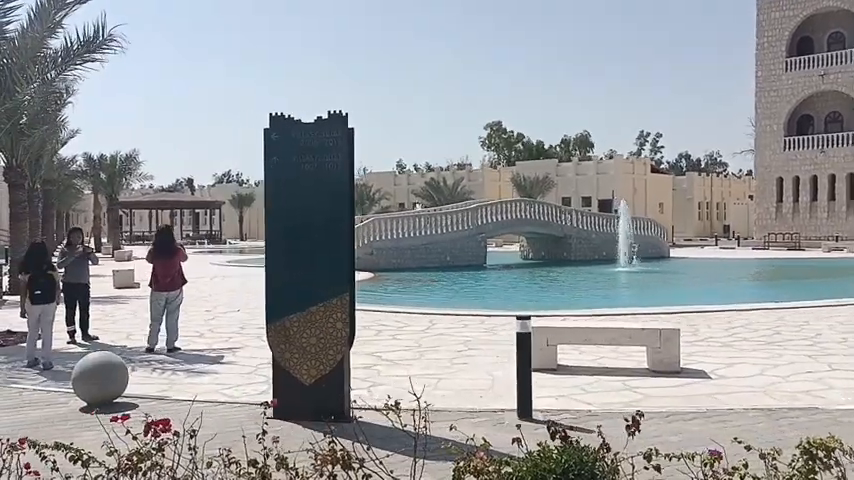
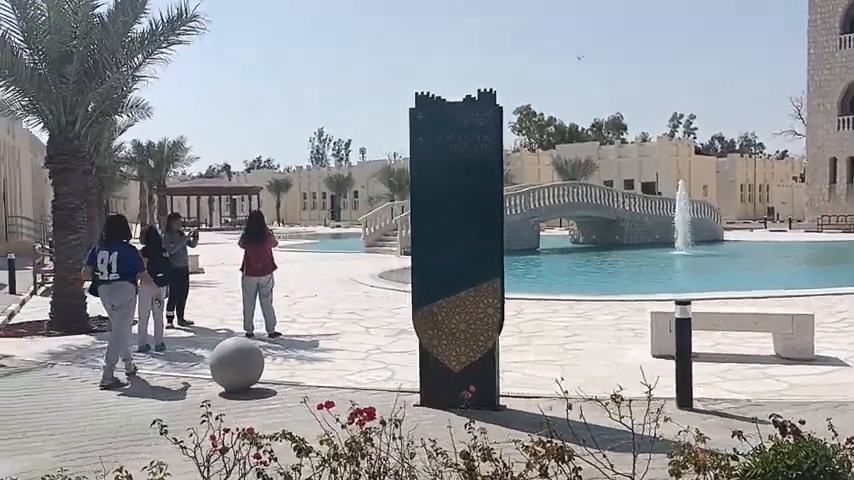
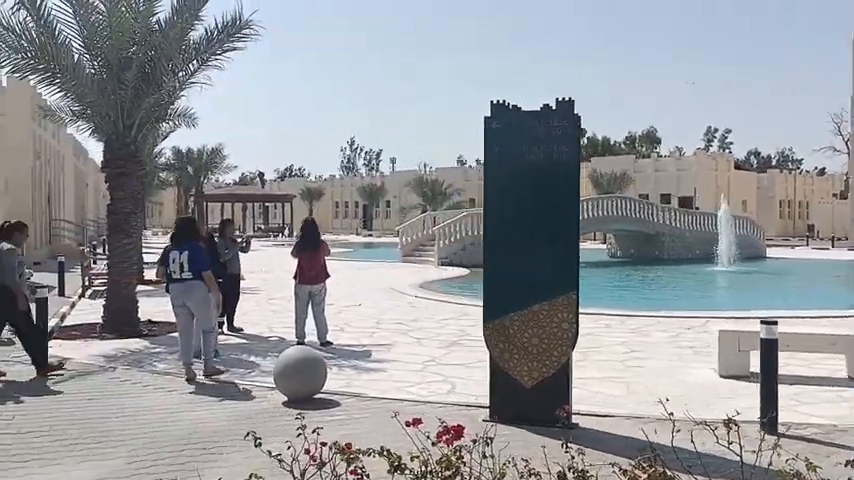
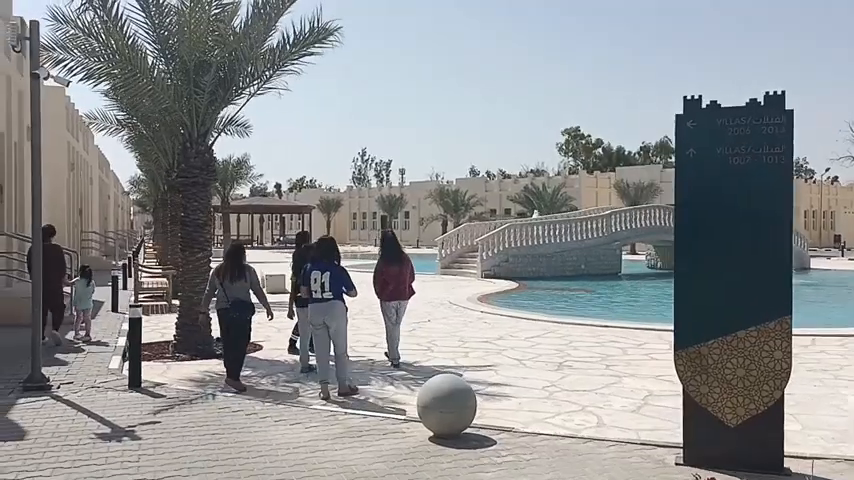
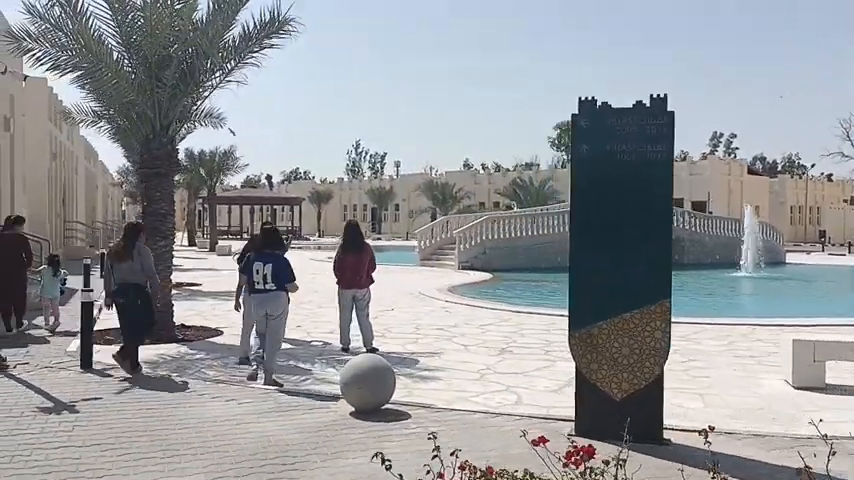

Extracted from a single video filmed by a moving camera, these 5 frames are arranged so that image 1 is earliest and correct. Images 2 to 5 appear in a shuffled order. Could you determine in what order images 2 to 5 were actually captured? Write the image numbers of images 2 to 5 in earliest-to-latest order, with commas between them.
2, 3, 5, 4
